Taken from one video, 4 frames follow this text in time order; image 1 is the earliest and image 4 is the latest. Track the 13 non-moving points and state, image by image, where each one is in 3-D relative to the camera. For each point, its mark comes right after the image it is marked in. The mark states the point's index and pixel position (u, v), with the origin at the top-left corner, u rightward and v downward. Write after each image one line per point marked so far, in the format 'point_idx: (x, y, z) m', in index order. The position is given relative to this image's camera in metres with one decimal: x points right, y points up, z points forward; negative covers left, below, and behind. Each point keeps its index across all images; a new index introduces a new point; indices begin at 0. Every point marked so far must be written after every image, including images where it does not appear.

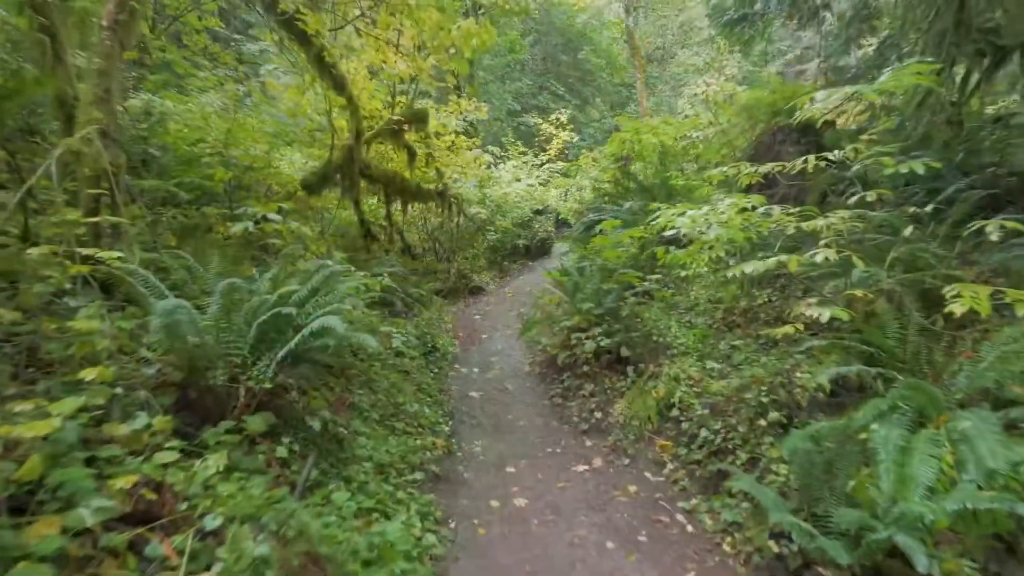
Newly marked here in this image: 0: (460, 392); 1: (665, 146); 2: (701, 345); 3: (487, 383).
0: (-0.5, -1.0, +6.4) m
1: (+2.2, +2.1, +9.2) m
2: (+1.7, -0.5, +5.6) m
3: (-0.3, -1.0, +6.7) m
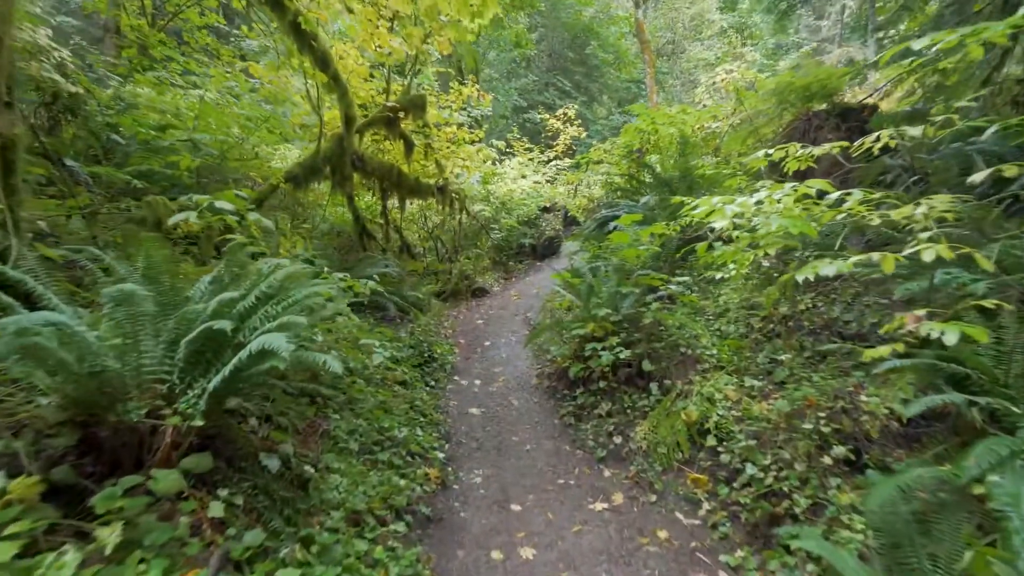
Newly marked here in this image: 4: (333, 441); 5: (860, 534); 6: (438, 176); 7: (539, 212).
0: (-0.5, -1.1, +5.7) m
1: (+2.3, +2.0, +8.5) m
2: (+1.7, -0.5, +4.9) m
3: (-0.2, -1.0, +5.9) m
4: (-1.0, -0.9, +3.6) m
5: (+1.6, -1.1, +2.9) m
6: (-1.1, +1.6, +9.2) m
7: (+0.6, +1.6, +13.3) m
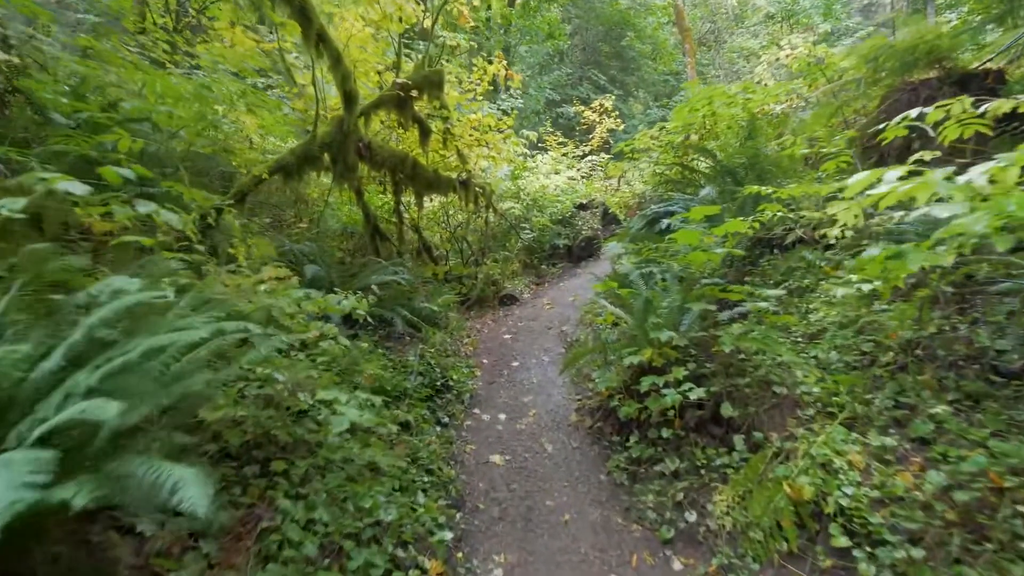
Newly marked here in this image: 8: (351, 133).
0: (-0.2, -1.2, +4.5) m
1: (+2.7, +1.9, +7.1) m
2: (+1.9, -0.6, +3.6) m
3: (0.0, -1.1, +4.7) m
4: (-0.9, -1.0, +2.5) m
5: (+1.7, -1.2, +1.6) m
6: (-0.7, +1.5, +8.0) m
7: (+1.2, +1.5, +12.0) m
8: (-1.6, +1.5, +6.2) m
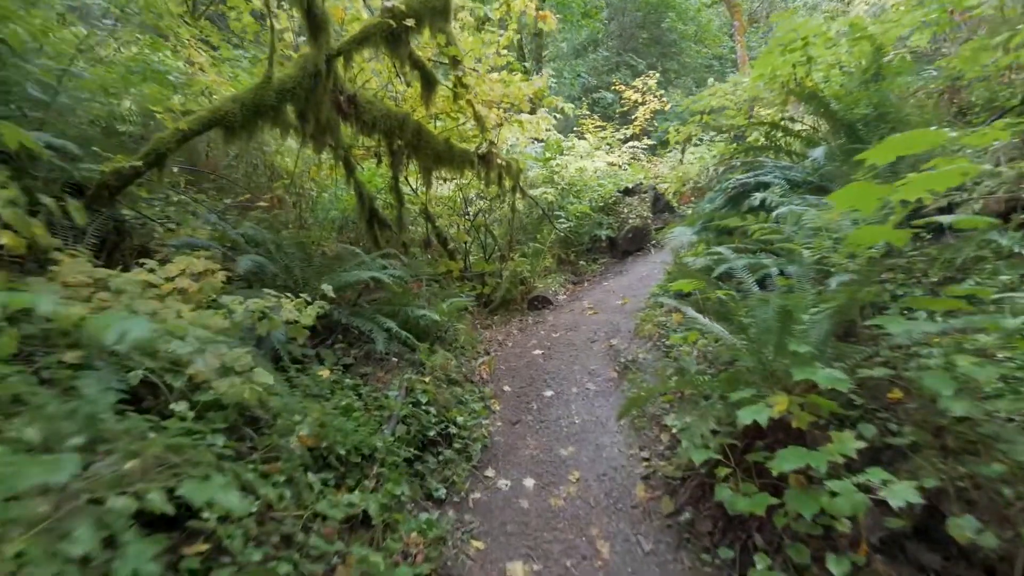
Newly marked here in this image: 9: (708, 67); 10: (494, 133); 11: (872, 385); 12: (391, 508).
0: (-0.1, -1.2, +2.7) m
1: (+2.9, +1.9, +5.2) m
2: (+2.0, -0.6, +1.7) m
3: (+0.2, -1.1, +3.0) m
4: (-0.9, -1.0, +0.7) m
5: (+1.7, -1.2, -0.2) m
6: (-0.3, +1.5, +6.3) m
7: (+1.7, +1.5, +10.2) m
8: (-1.3, +1.5, +4.5) m
9: (+5.9, +6.7, +18.7) m
10: (-0.2, +1.6, +6.3) m
11: (+1.4, -0.4, +2.5) m
12: (-0.5, -0.9, +2.7) m
